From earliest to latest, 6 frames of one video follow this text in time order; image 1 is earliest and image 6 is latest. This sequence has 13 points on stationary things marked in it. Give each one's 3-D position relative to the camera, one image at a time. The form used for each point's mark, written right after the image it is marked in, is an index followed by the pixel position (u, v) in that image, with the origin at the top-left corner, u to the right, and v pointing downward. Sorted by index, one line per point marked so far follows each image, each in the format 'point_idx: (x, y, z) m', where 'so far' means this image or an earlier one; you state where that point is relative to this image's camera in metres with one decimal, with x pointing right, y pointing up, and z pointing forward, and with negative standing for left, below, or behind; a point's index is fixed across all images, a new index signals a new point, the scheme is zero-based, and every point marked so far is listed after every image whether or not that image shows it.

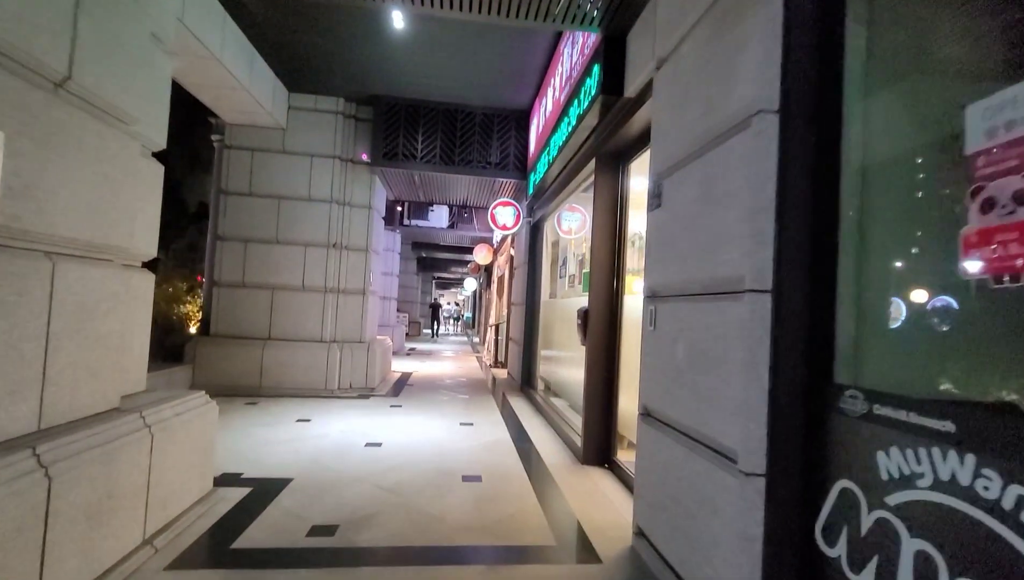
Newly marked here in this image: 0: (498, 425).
0: (-0.1, -1.2, +4.5) m
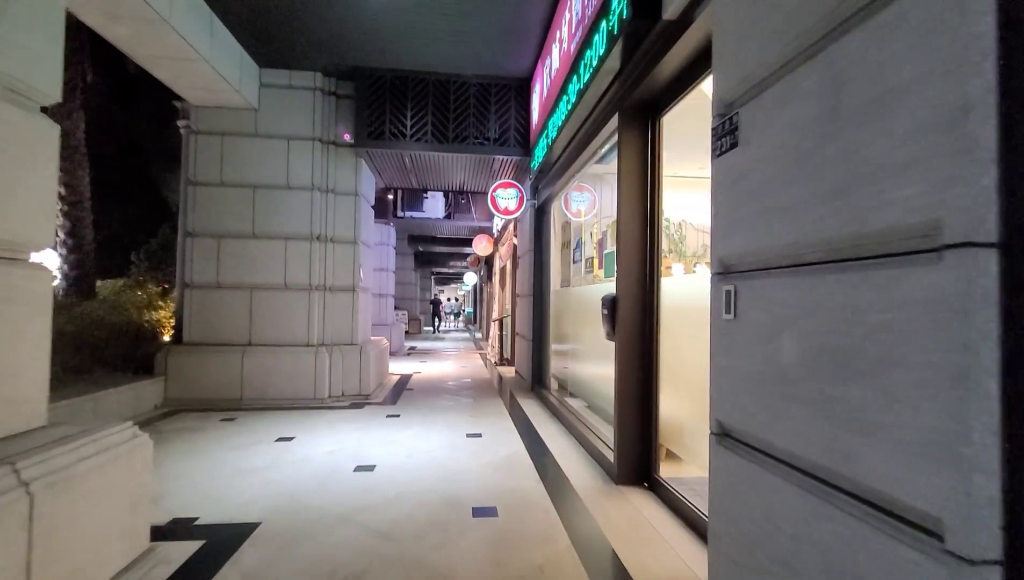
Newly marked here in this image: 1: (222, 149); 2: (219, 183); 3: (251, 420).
0: (0.0, -1.1, +3.9) m
1: (-2.9, +1.4, +5.1) m
2: (-3.0, +1.1, +5.1) m
3: (-2.2, -1.1, +4.3) m
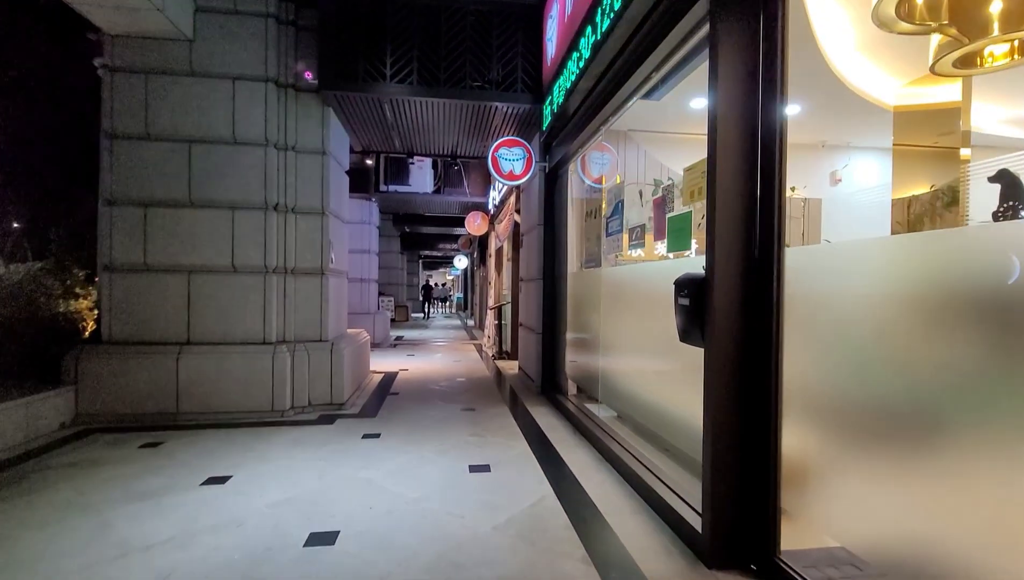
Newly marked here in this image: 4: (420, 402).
0: (+0.1, -1.0, +2.9) m
1: (-2.9, +1.6, +3.9) m
2: (-2.9, +1.2, +3.9) m
3: (-2.1, -1.0, +3.2) m
4: (-0.8, -1.0, +4.5) m
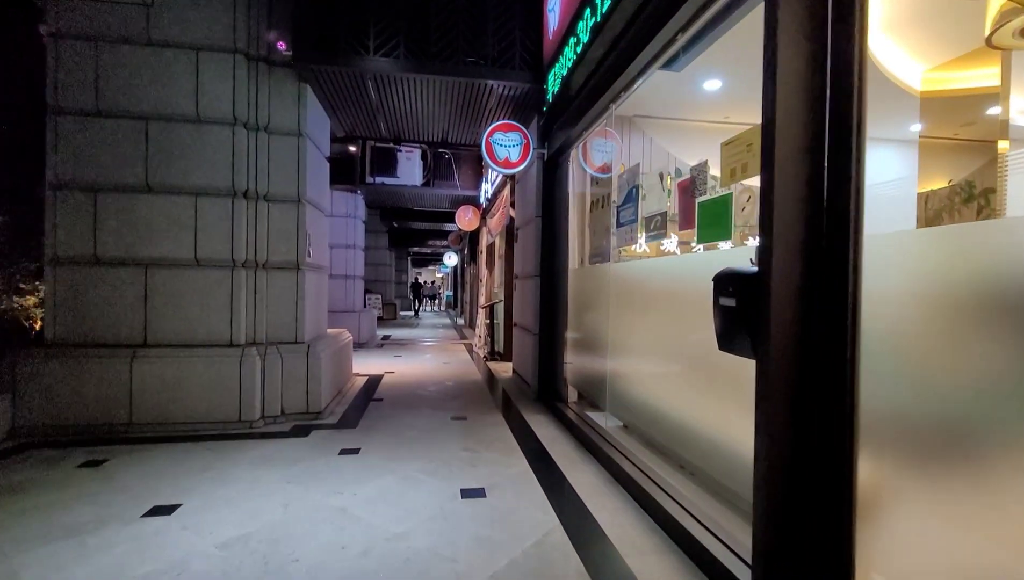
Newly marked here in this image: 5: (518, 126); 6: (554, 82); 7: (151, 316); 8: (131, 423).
0: (+0.1, -1.0, +2.5) m
1: (-2.9, +1.6, +3.5) m
2: (-2.9, +1.3, +3.5) m
3: (-2.1, -1.0, +2.8) m
4: (-0.9, -1.0, +4.1) m
5: (+0.1, +1.4, +4.4) m
6: (+0.3, +1.6, +3.9) m
7: (-2.6, -0.2, +3.5) m
8: (-2.6, -0.9, +3.4) m
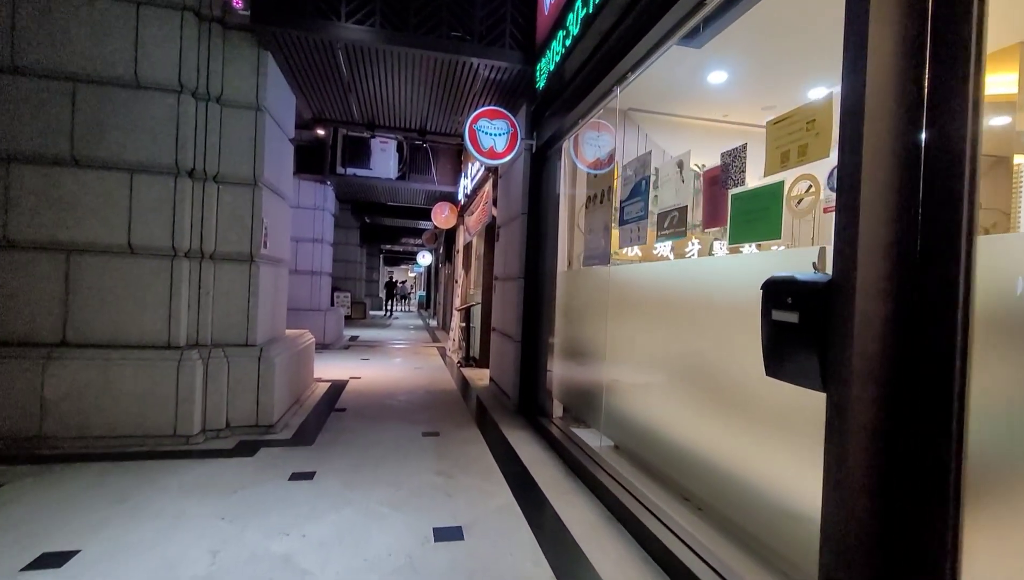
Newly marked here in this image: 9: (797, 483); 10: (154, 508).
0: (0.0, -1.0, +2.2) m
1: (-2.9, +1.7, +3.0) m
2: (-3.0, +1.3, +3.0) m
3: (-2.2, -0.9, +2.3) m
4: (-1.0, -1.0, +3.6) m
5: (-0.1, +1.4, +4.0) m
6: (+0.2, +1.6, +3.6) m
7: (-2.7, -0.1, +3.0) m
8: (-2.7, -0.9, +2.9) m
9: (+1.0, -0.7, +1.8) m
10: (-1.5, -0.9, +2.2) m
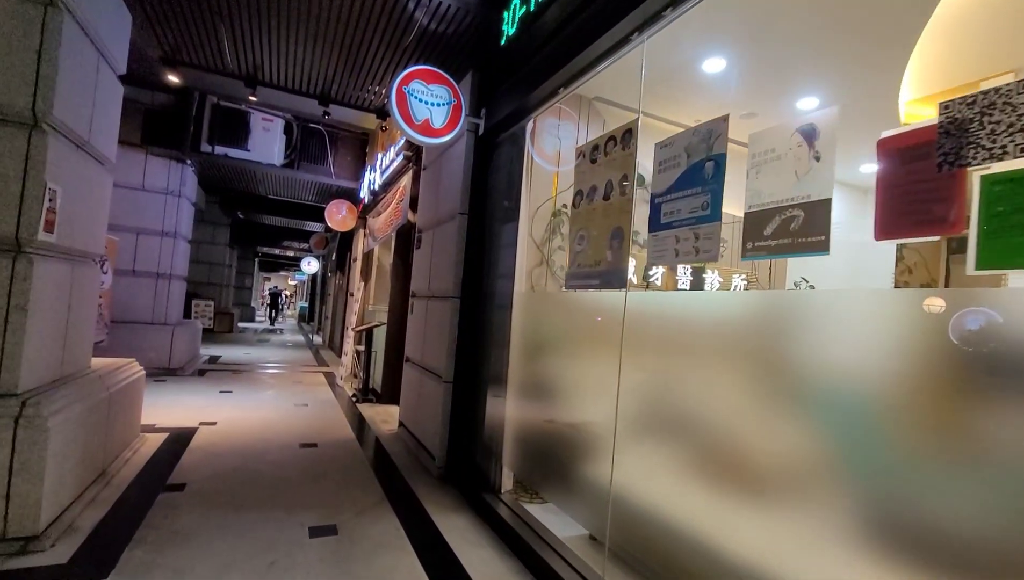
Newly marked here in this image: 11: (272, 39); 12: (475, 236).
0: (0.0, -1.1, +1.2) m
1: (-3.0, +1.7, +1.4) m
2: (-3.0, +1.3, +1.4) m
3: (-2.3, -0.9, +0.8) m
4: (-1.4, -1.0, +2.4) m
5: (-0.4, +1.3, +3.0) m
6: (0.0, +1.5, +2.7) m
7: (-2.8, -0.1, +1.5) m
8: (-2.9, -0.8, +1.3) m
9: (+1.0, -0.8, +1.1) m
10: (-1.5, -1.0, +0.8) m
11: (-1.6, +1.6, +3.3) m
12: (-0.2, +0.4, +3.1) m
